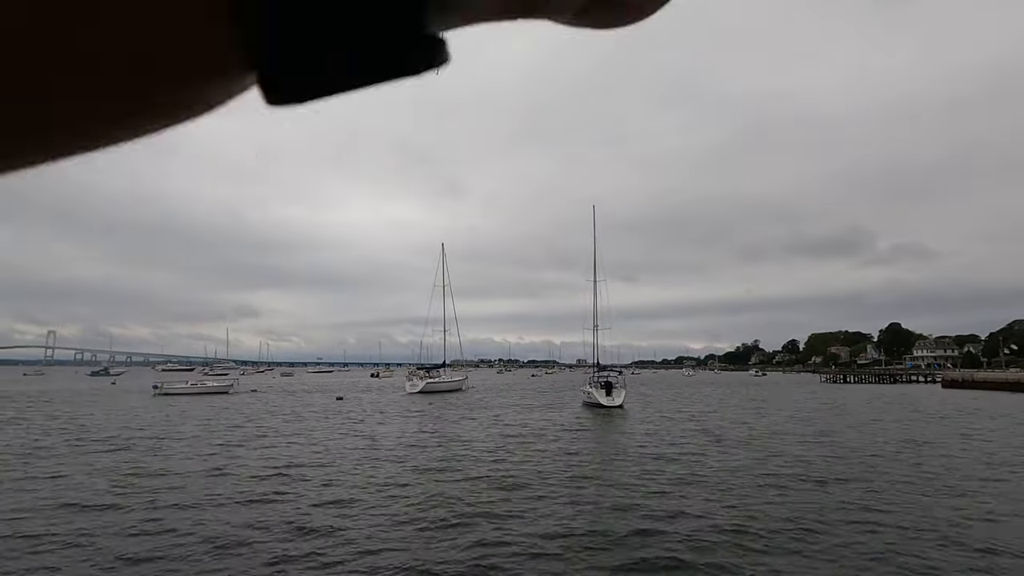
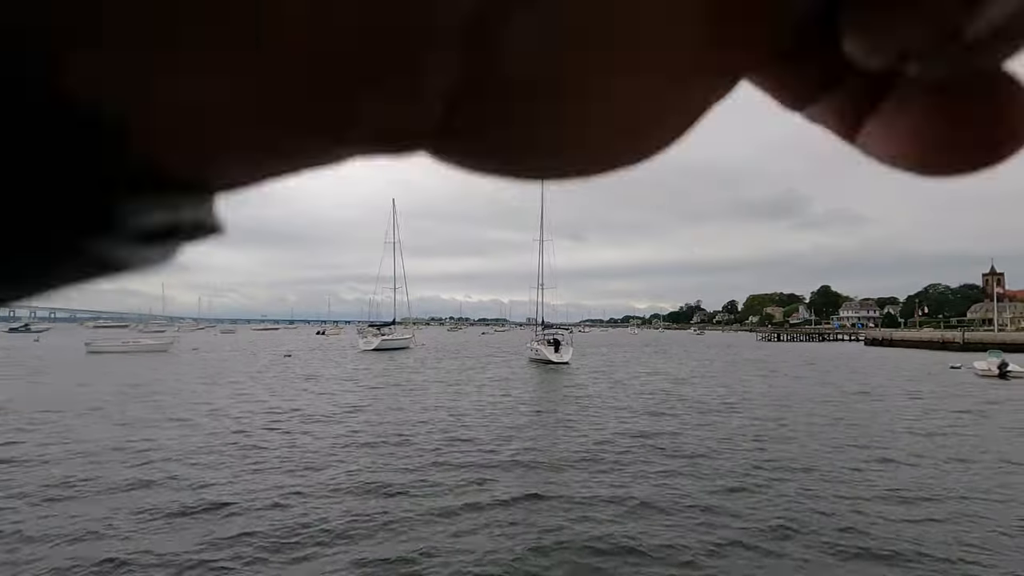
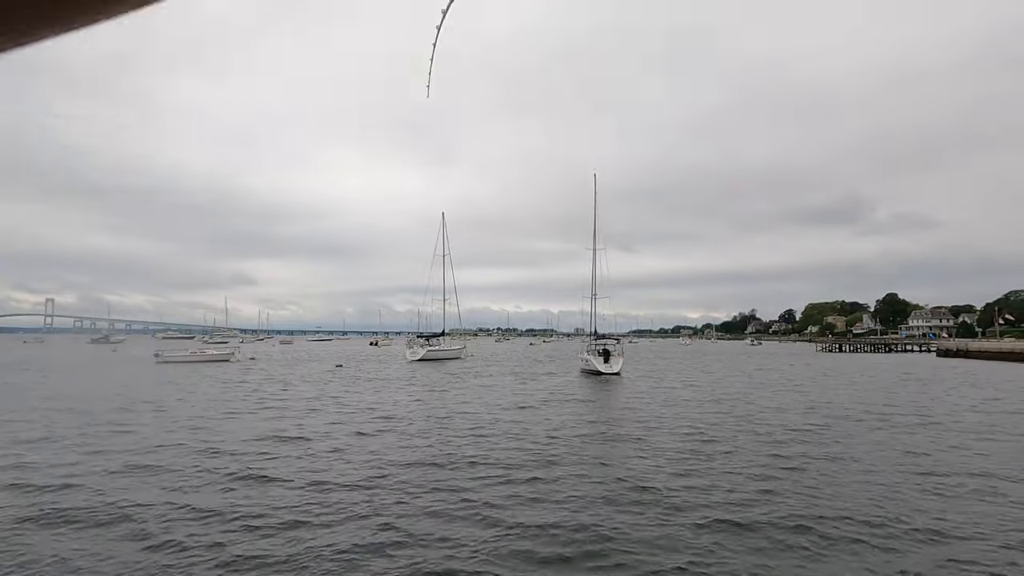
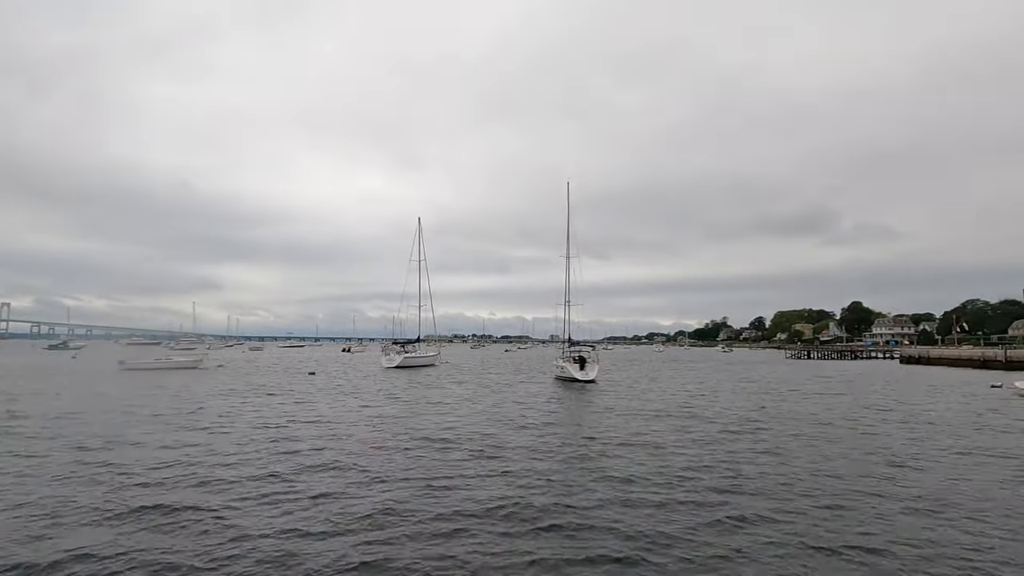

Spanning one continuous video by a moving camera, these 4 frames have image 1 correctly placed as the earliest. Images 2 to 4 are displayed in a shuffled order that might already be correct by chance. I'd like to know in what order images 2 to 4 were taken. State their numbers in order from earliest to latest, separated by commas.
3, 4, 2
